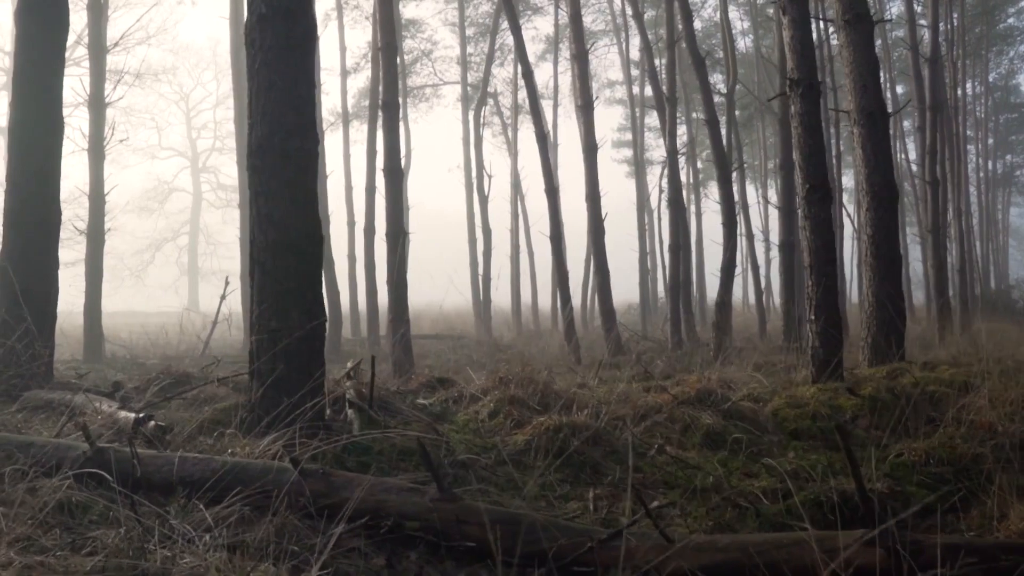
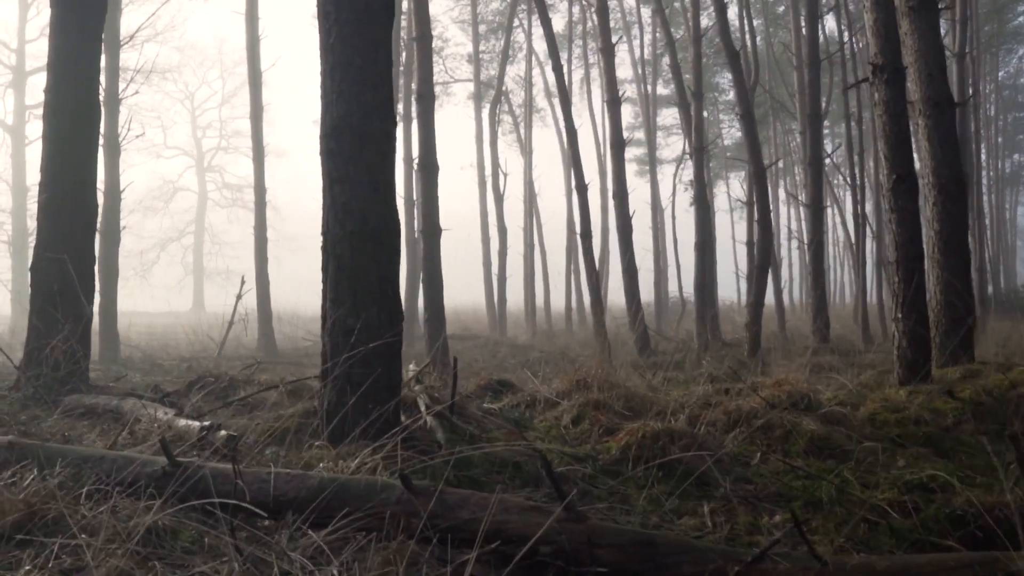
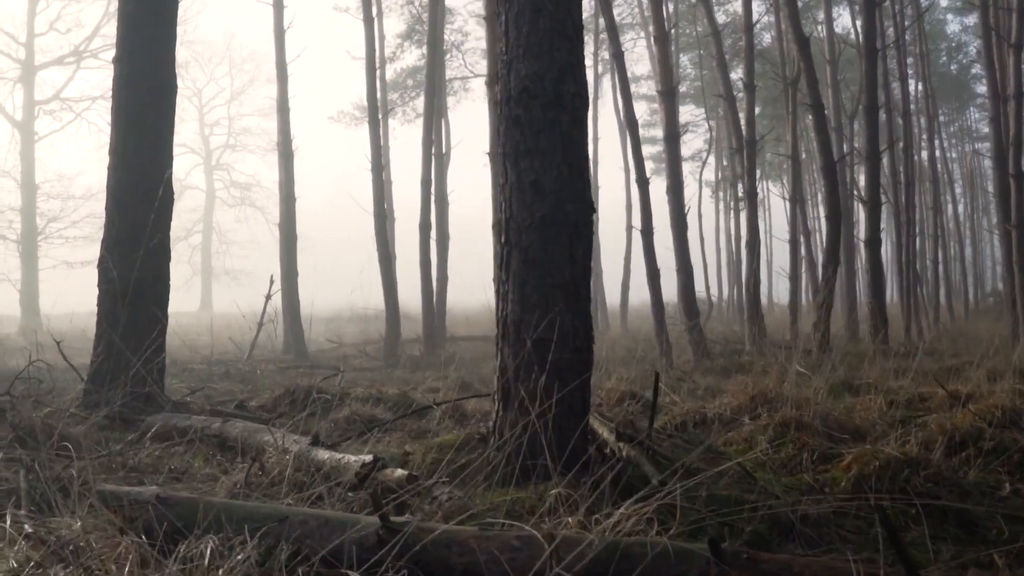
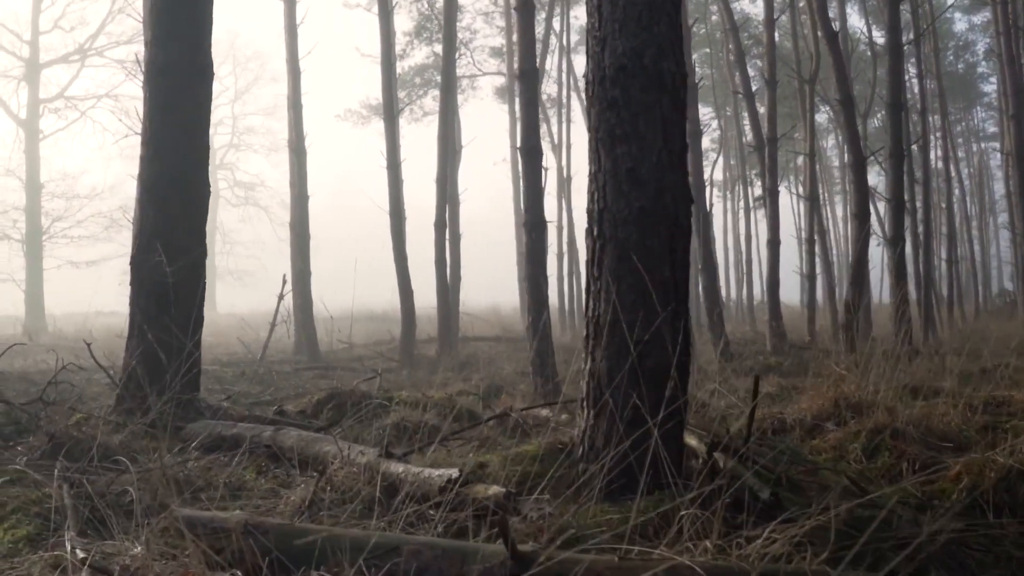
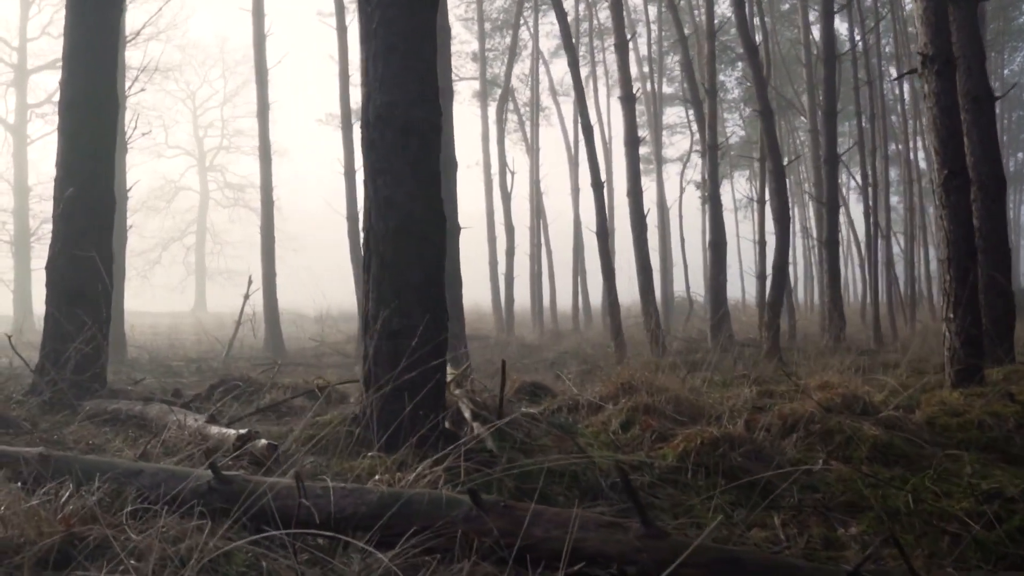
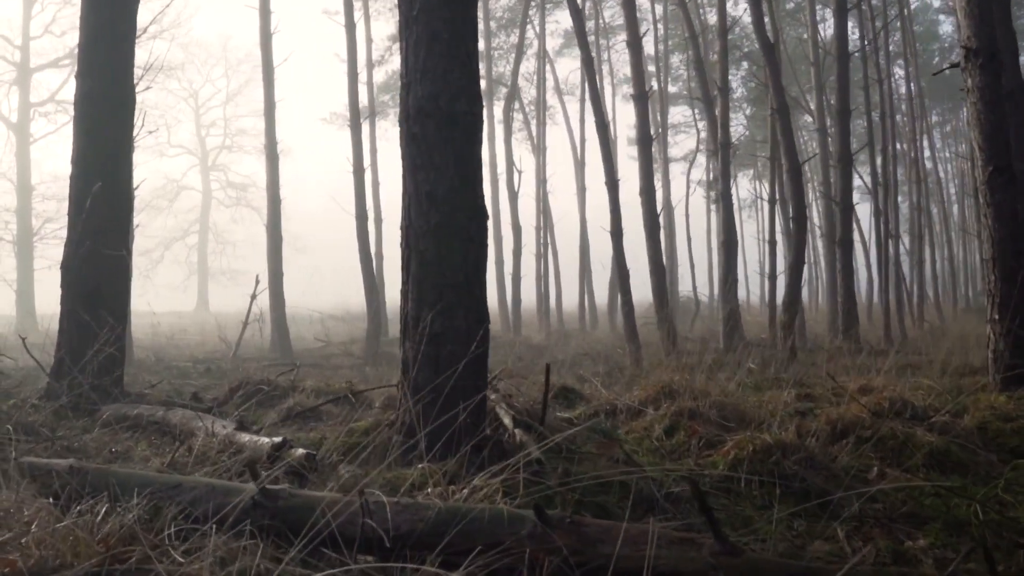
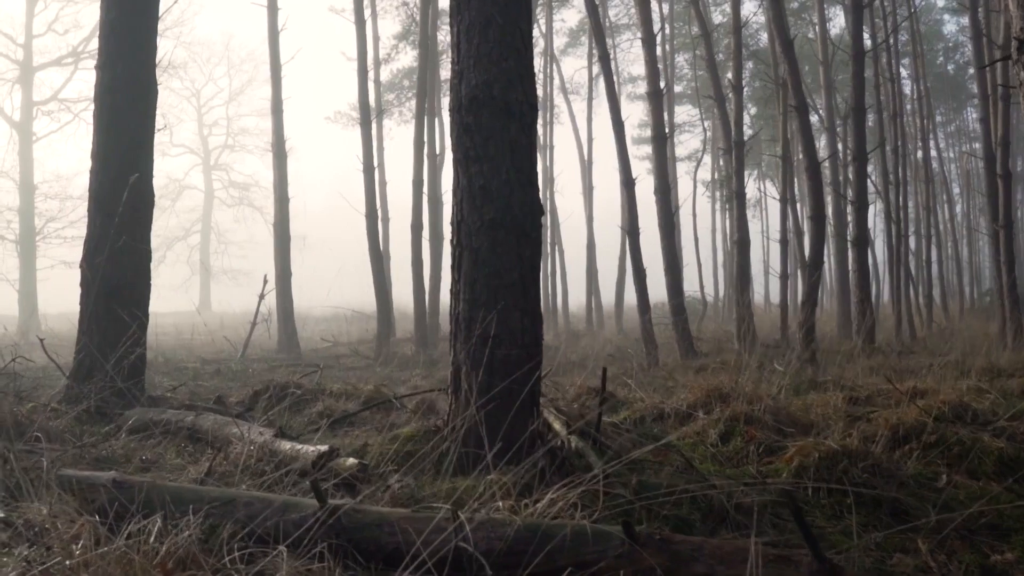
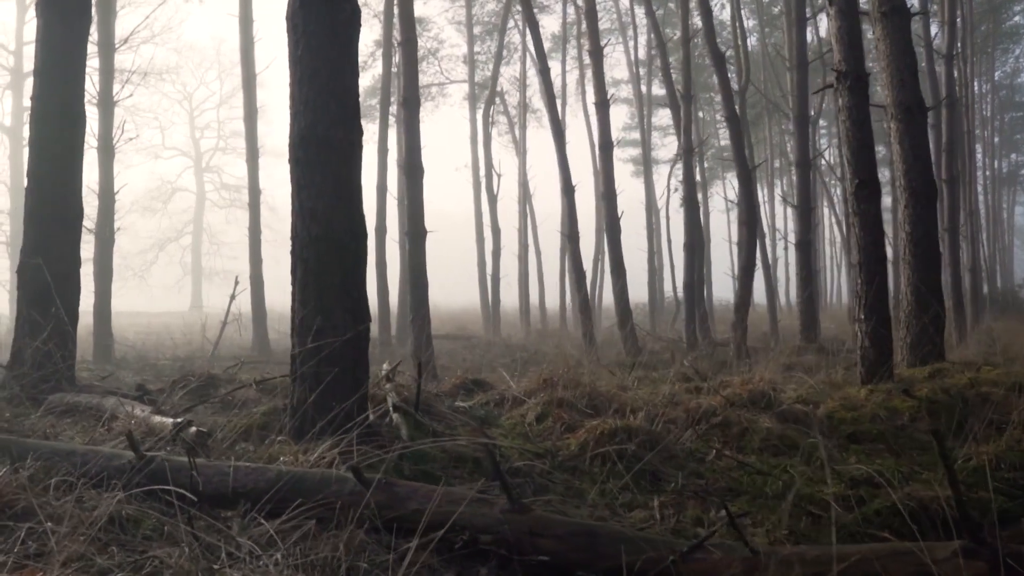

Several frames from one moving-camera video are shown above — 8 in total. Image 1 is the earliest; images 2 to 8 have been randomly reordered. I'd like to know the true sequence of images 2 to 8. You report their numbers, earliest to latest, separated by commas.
8, 2, 5, 6, 7, 3, 4
